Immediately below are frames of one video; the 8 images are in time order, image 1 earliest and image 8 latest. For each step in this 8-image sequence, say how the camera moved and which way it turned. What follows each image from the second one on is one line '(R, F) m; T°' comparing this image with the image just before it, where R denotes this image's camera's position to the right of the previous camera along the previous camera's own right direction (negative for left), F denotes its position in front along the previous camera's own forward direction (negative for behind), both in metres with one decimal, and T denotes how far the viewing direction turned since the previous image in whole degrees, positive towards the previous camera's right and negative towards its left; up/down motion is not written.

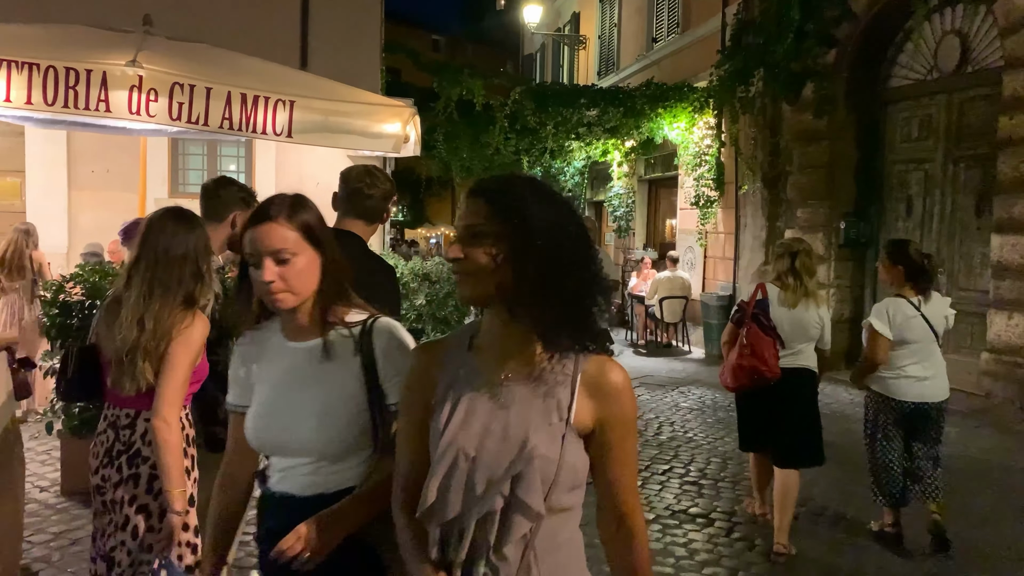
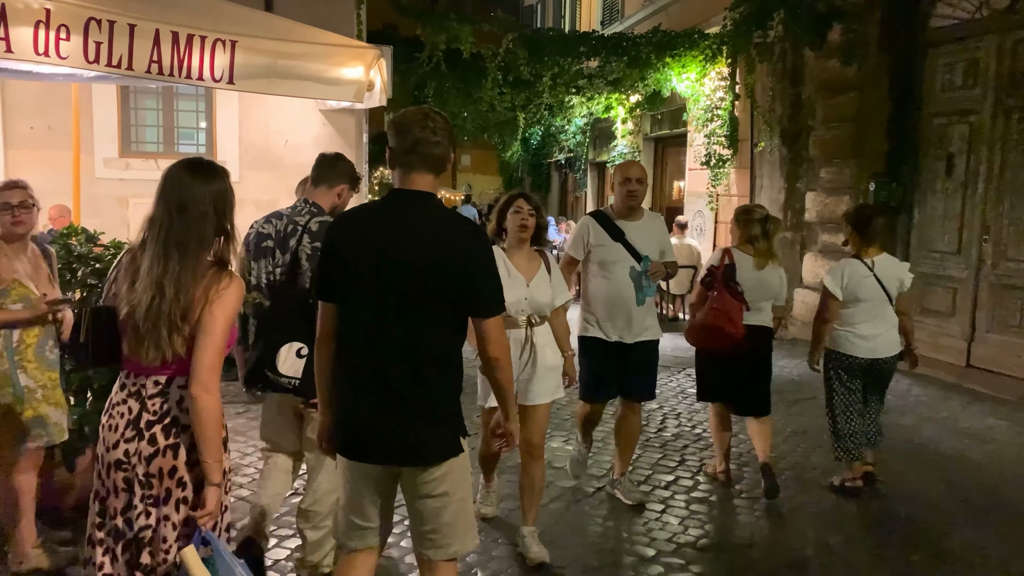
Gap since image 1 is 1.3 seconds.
(+0.2, +0.9) m; 0°
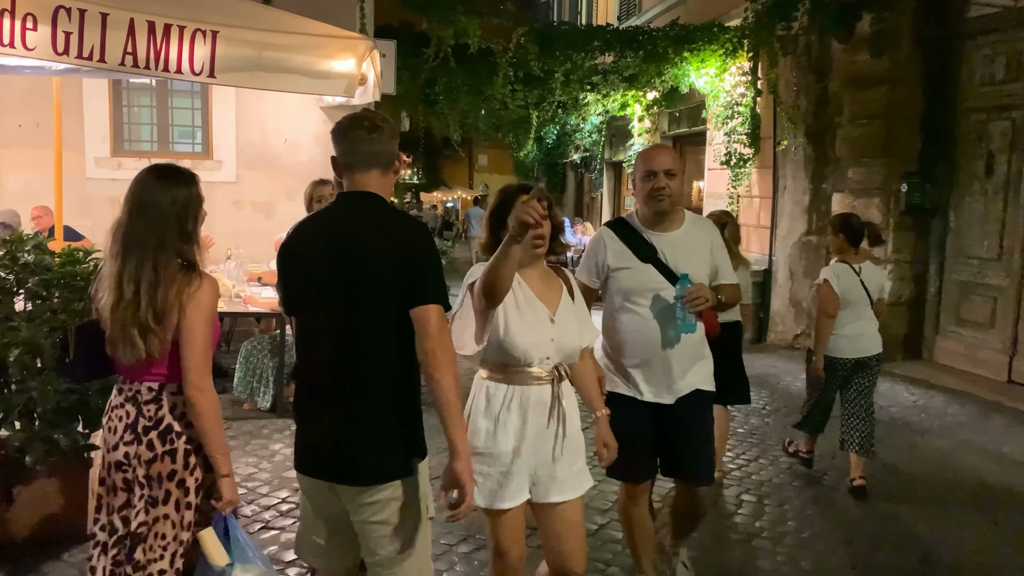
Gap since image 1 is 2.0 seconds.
(+0.1, +0.4) m; -1°
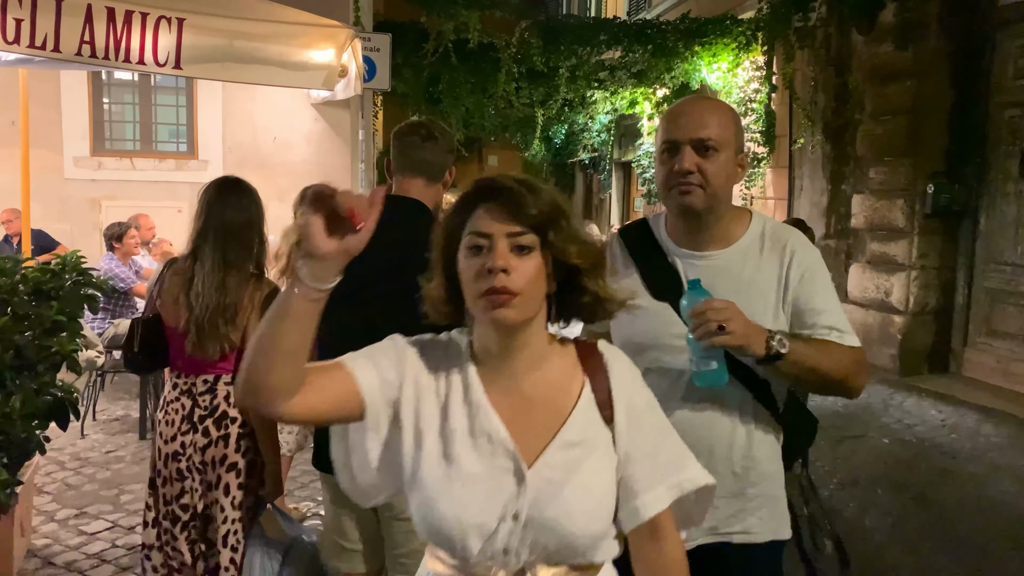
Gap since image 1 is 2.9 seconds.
(+0.1, +0.4) m; -1°
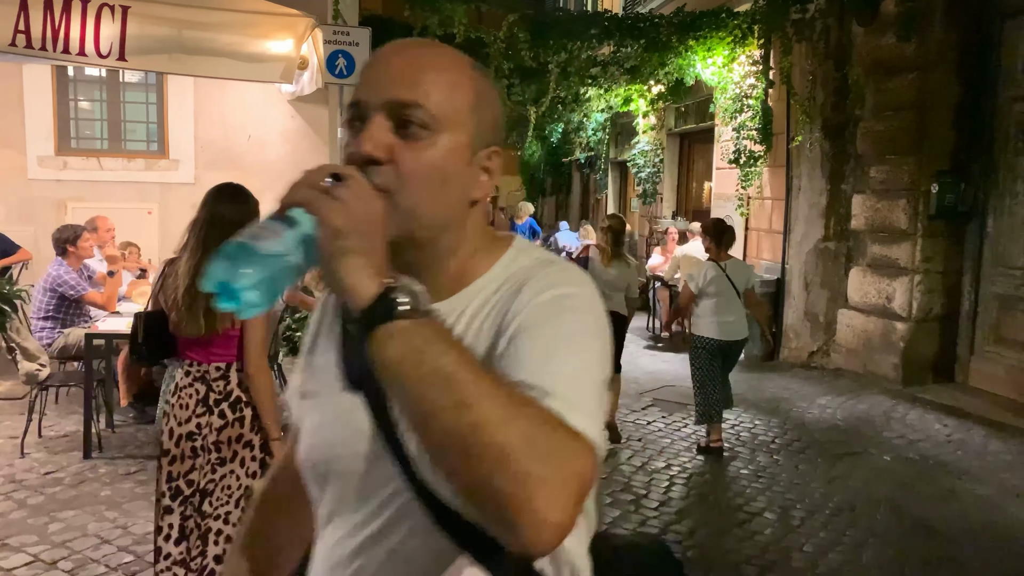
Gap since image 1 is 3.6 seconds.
(+0.2, +0.3) m; 0°
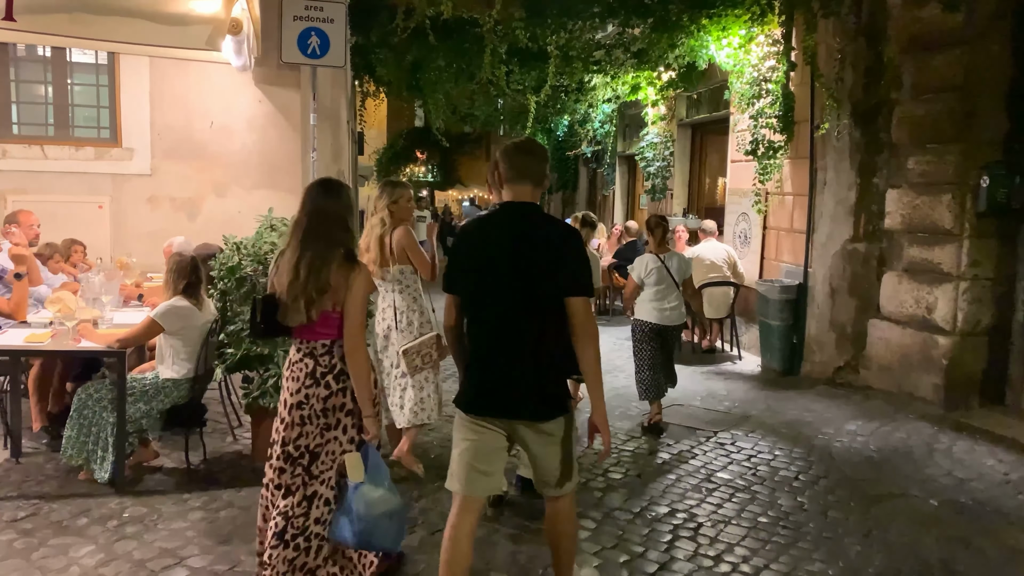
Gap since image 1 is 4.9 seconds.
(+0.2, +0.8) m; -1°
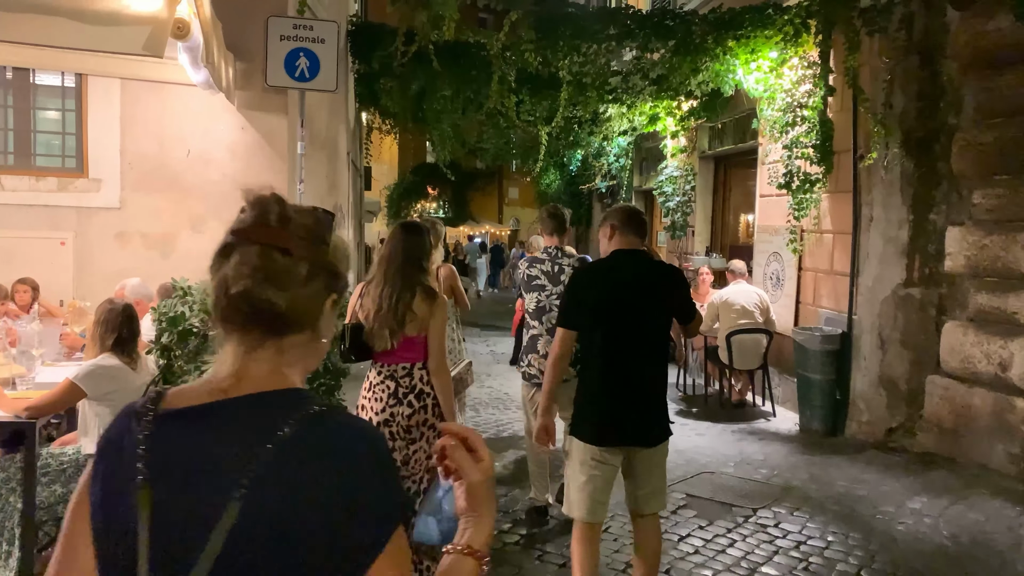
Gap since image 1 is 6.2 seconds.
(0.0, +0.7) m; -1°
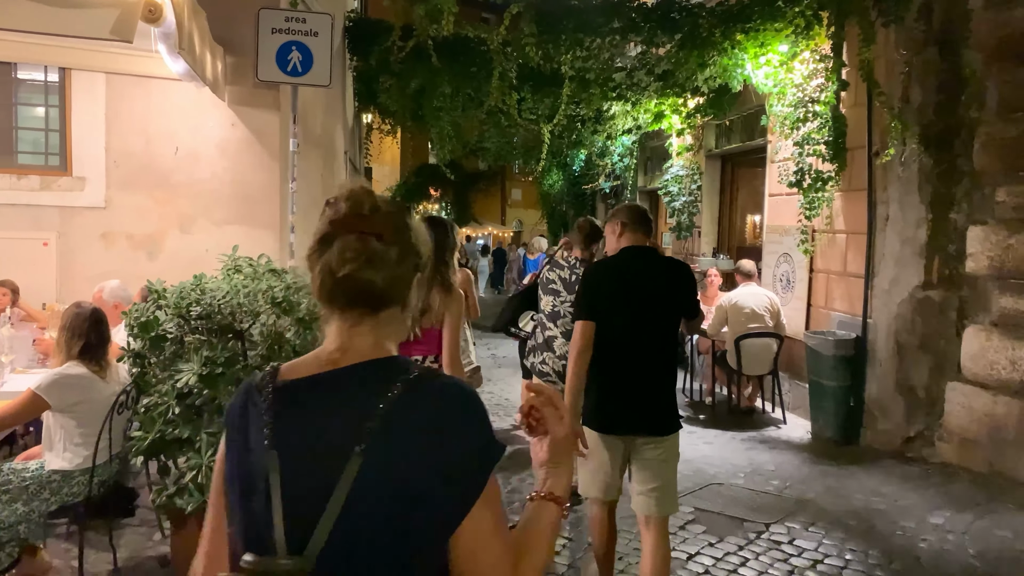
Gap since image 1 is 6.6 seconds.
(0.0, +0.2) m; 0°
